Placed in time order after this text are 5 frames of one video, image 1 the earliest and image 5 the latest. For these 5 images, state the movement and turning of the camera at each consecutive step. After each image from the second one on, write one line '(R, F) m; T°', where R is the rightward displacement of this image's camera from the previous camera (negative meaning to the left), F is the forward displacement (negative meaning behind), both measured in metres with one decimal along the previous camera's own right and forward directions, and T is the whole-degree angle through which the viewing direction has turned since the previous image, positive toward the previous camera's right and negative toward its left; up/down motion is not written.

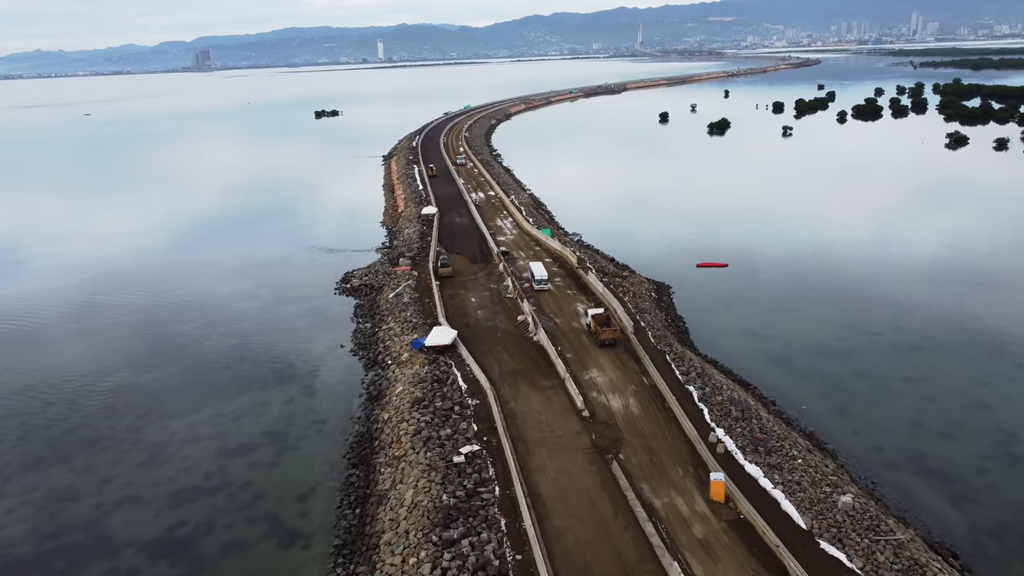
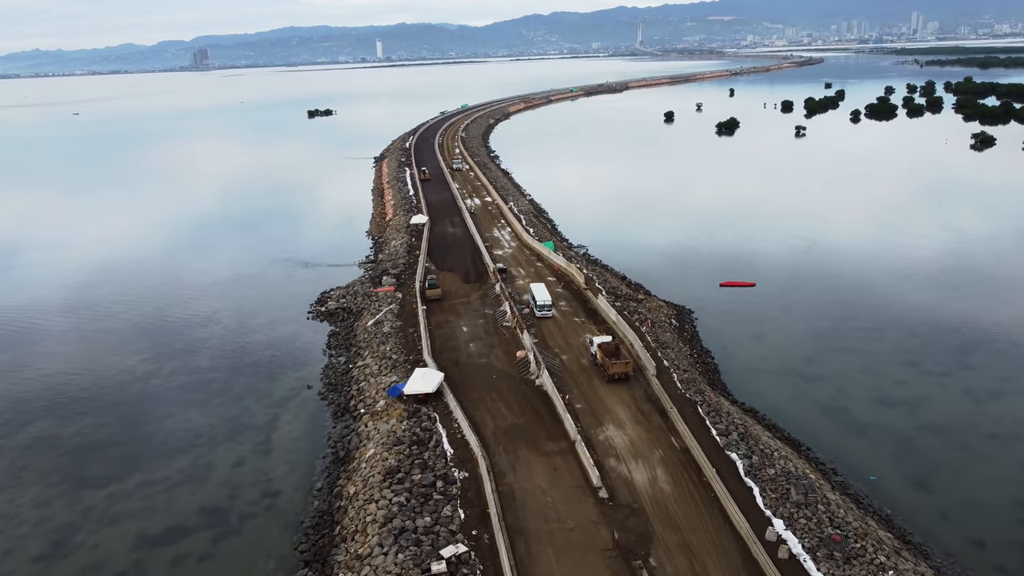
(0.0, +4.4) m; 0°
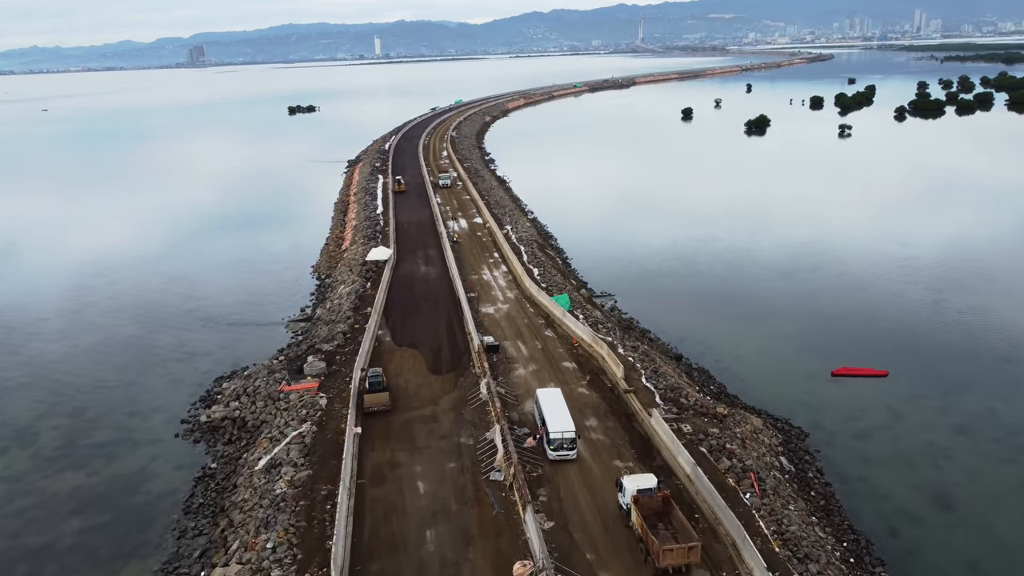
(+0.1, +11.7) m; 0°
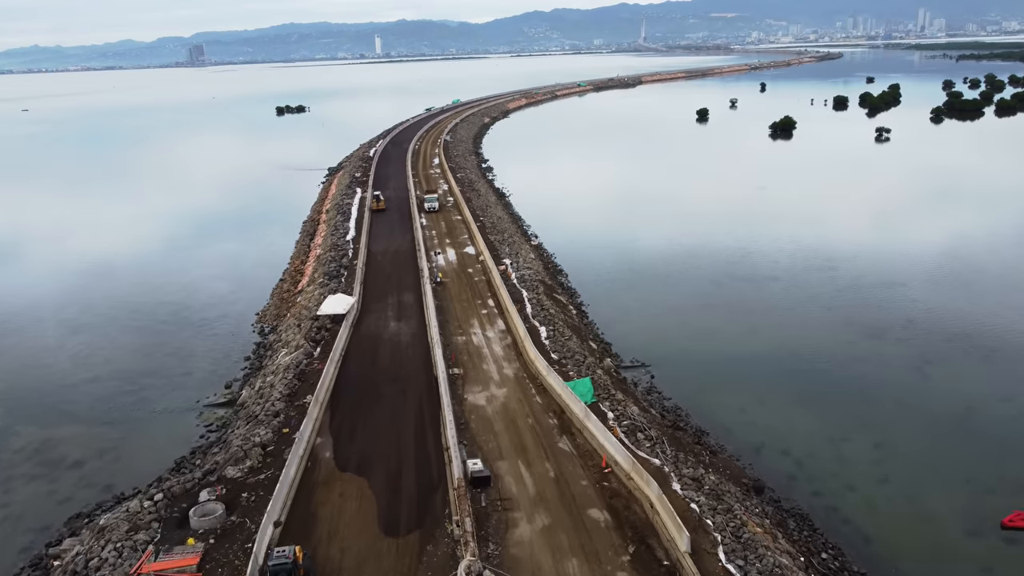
(0.0, +7.3) m; 0°
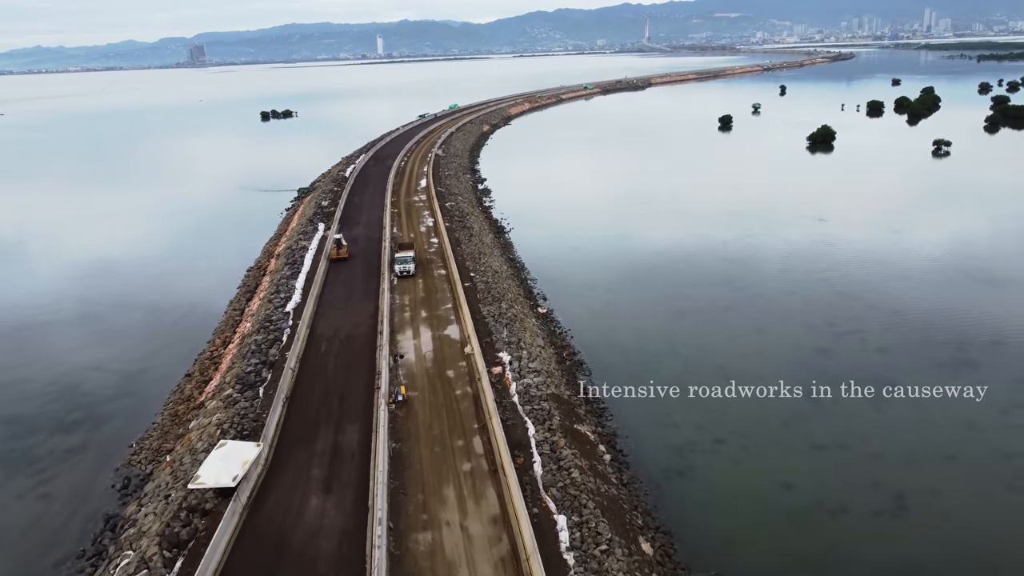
(+0.1, +8.8) m; 0°
